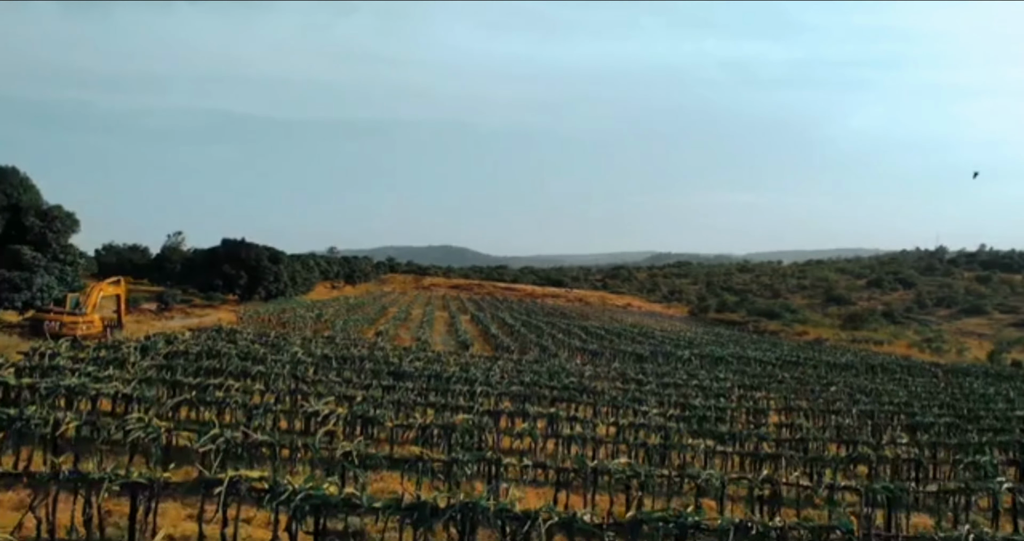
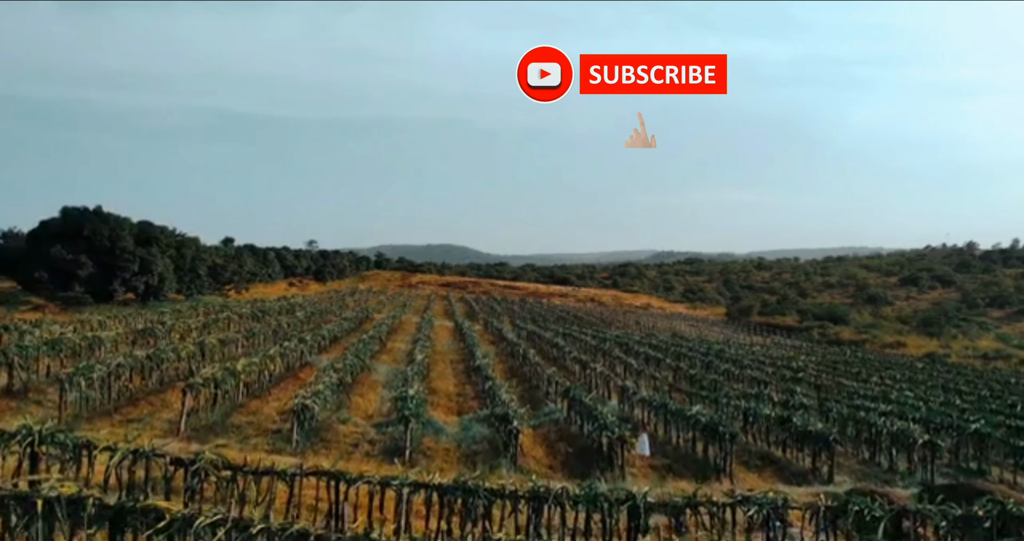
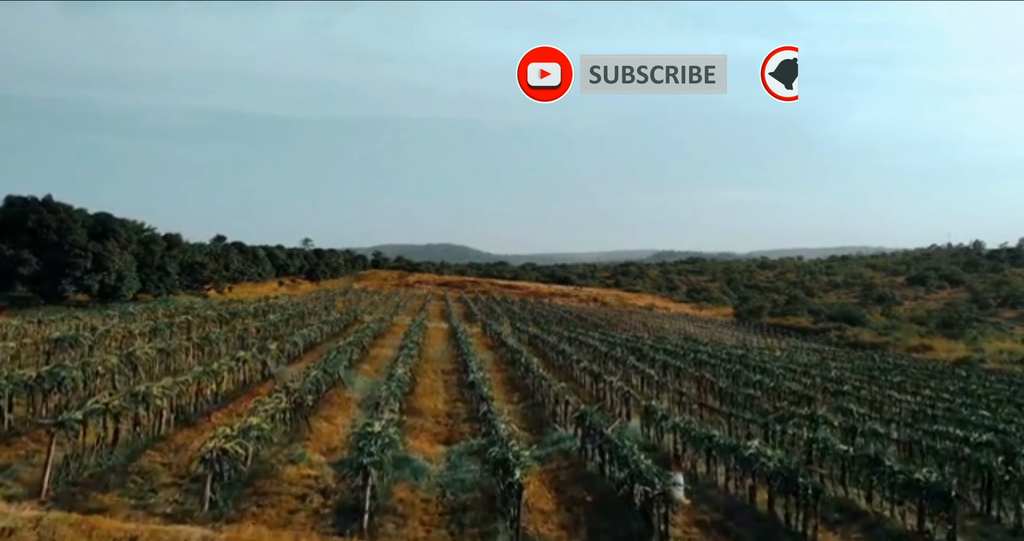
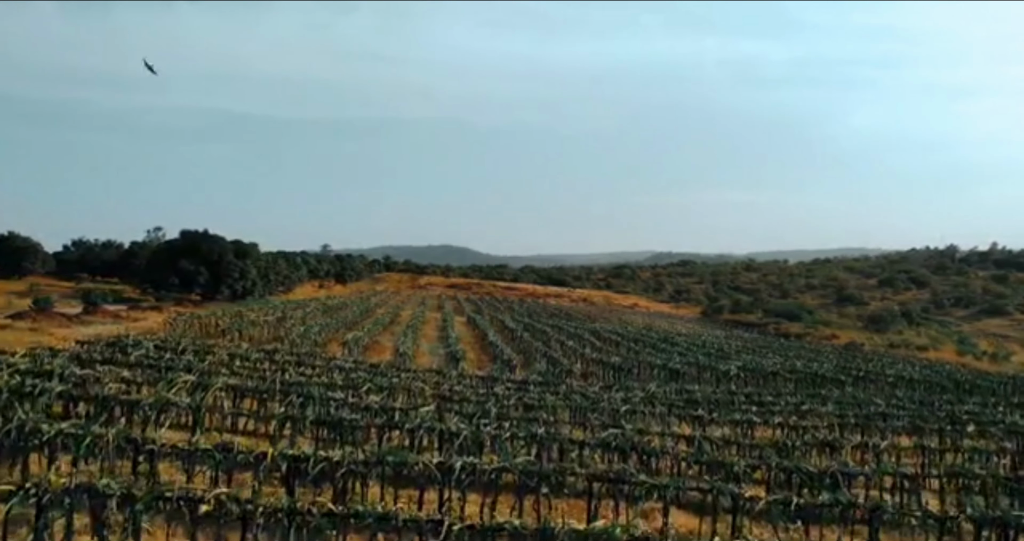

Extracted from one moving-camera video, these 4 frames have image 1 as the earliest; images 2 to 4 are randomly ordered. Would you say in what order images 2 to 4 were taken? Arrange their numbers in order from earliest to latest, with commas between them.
4, 2, 3
